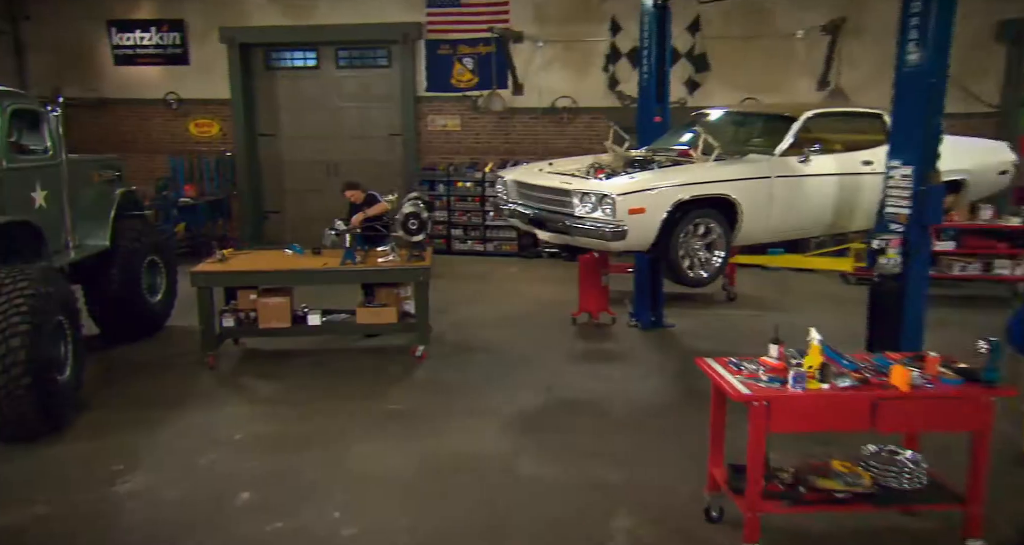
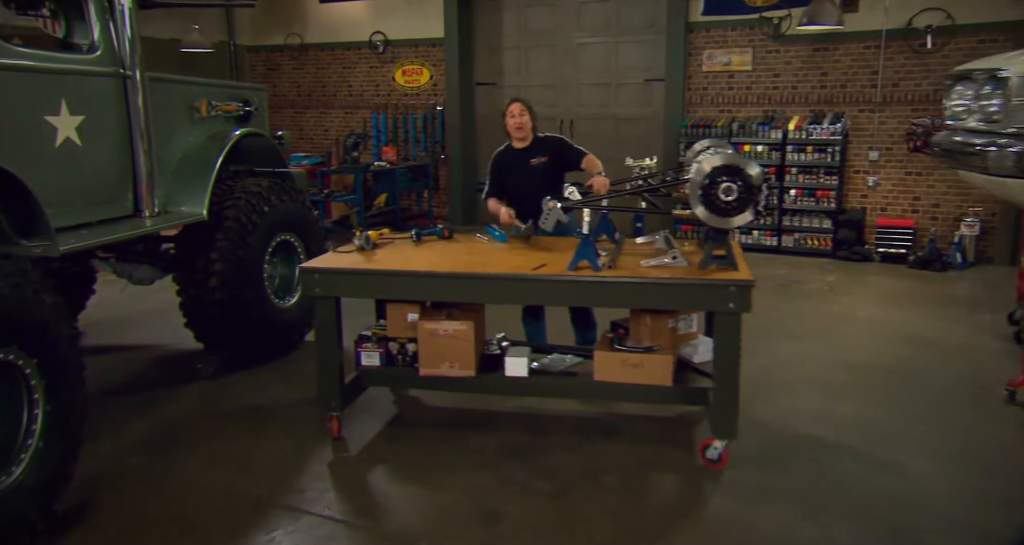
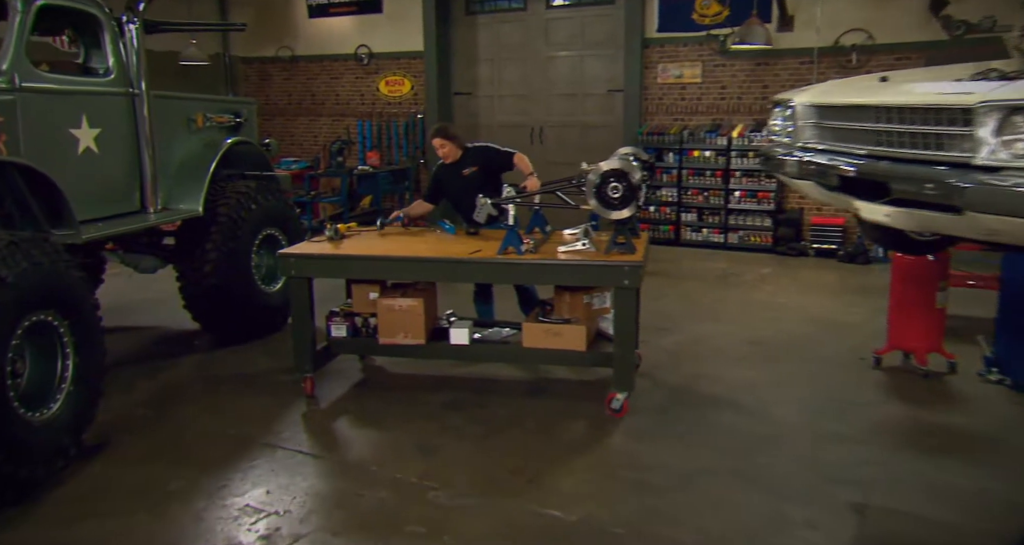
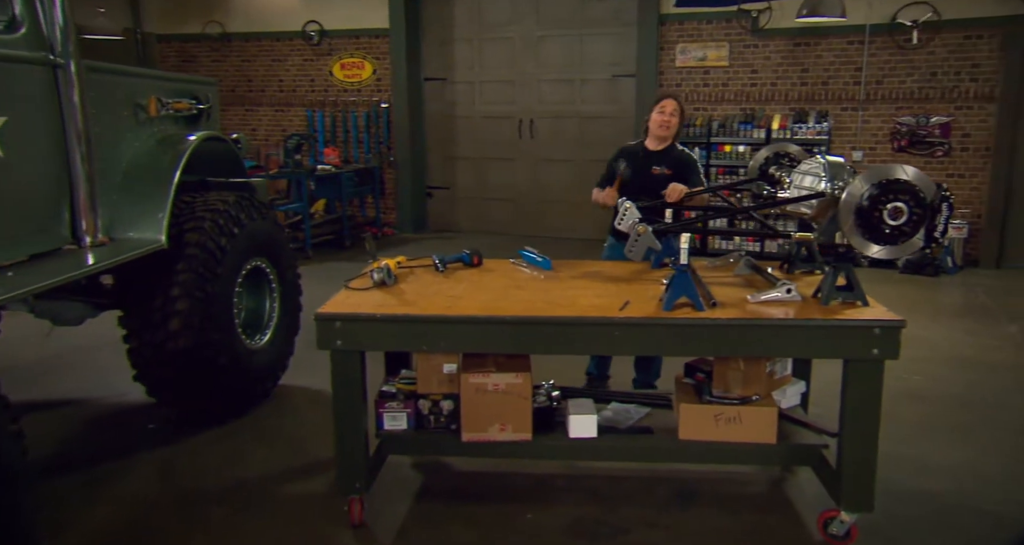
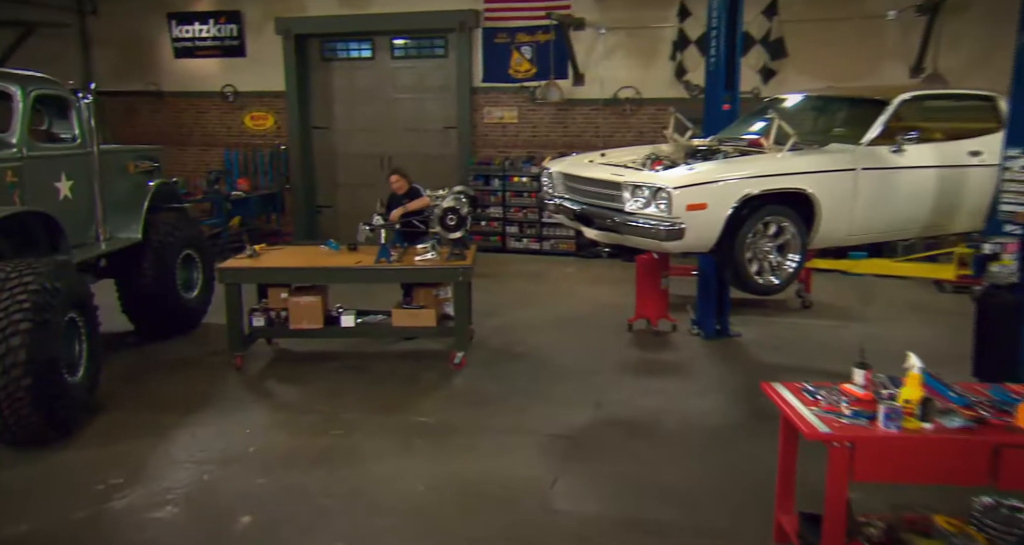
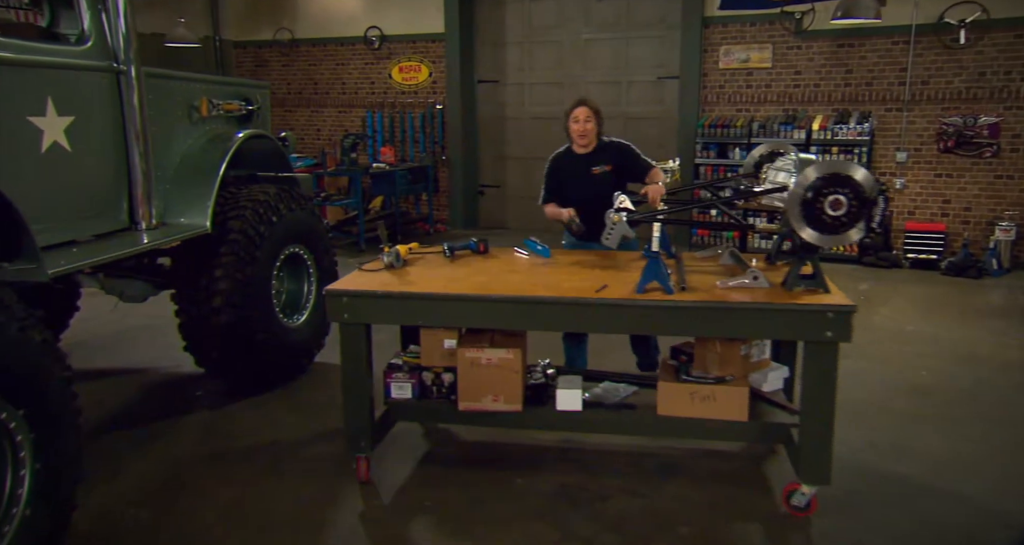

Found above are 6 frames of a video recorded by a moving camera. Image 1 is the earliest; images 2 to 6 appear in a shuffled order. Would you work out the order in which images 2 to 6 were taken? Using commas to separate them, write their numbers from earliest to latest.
5, 3, 2, 6, 4
